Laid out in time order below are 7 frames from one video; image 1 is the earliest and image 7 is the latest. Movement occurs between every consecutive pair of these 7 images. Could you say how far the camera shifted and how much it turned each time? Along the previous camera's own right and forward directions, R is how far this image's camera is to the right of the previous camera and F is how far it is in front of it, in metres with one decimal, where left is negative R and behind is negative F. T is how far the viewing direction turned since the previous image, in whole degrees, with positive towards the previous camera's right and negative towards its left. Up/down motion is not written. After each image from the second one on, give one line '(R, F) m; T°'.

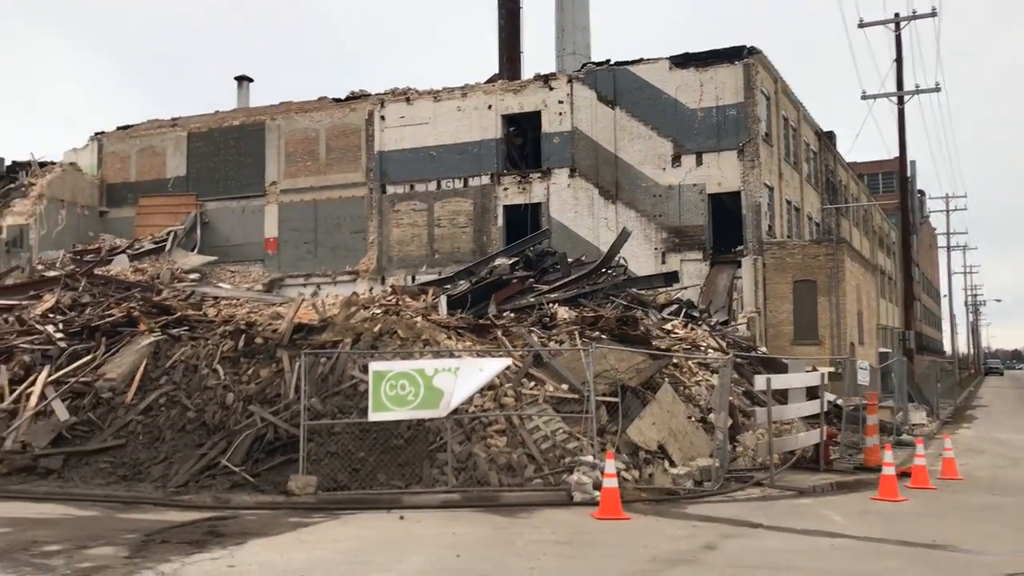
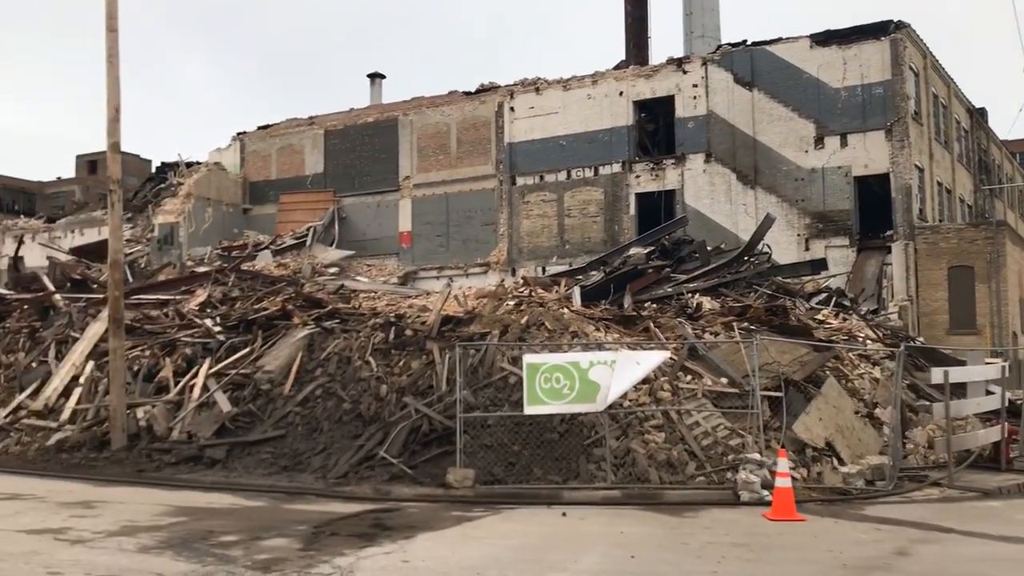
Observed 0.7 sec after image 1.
(-0.4, +0.2) m; -7°
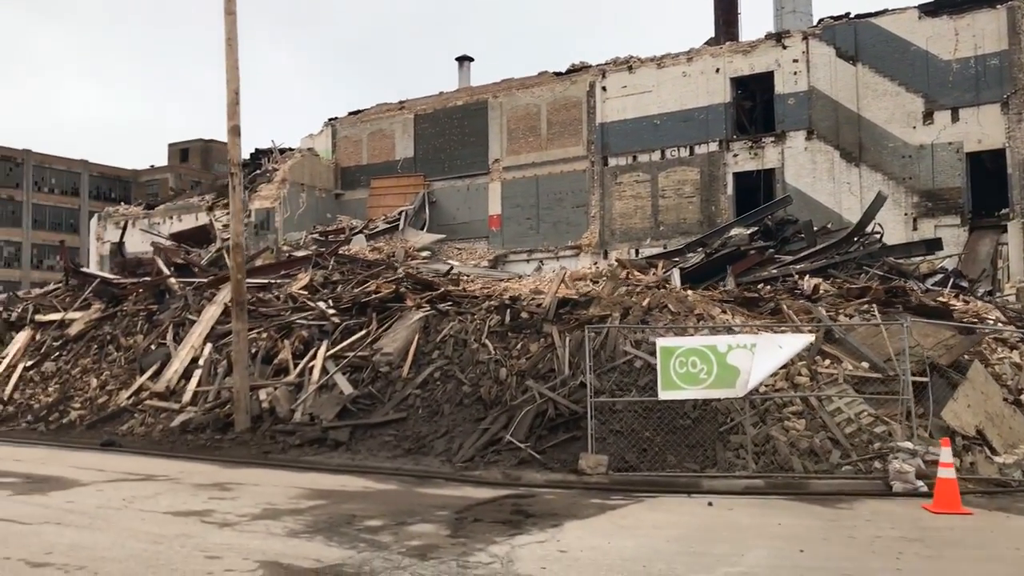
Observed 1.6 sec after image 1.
(-0.6, +0.3) m; -5°
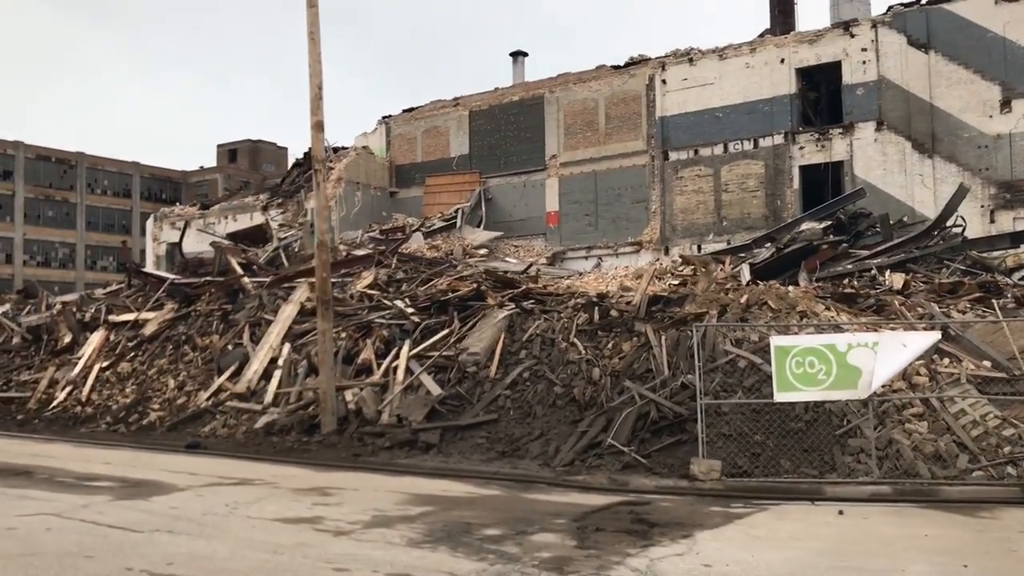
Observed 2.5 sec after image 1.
(-0.6, +0.3) m; -2°
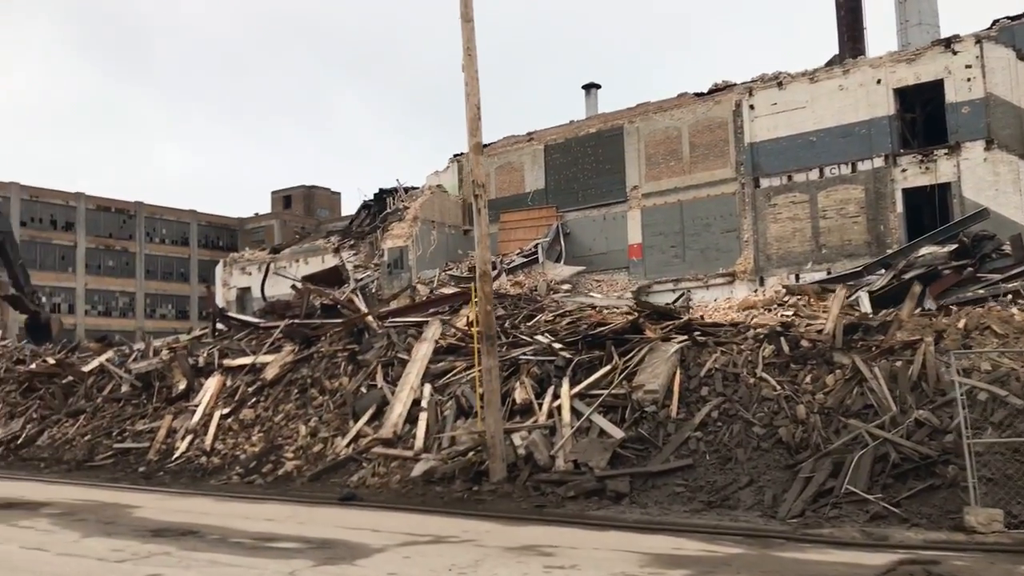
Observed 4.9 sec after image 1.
(-1.6, +1.0) m; -2°
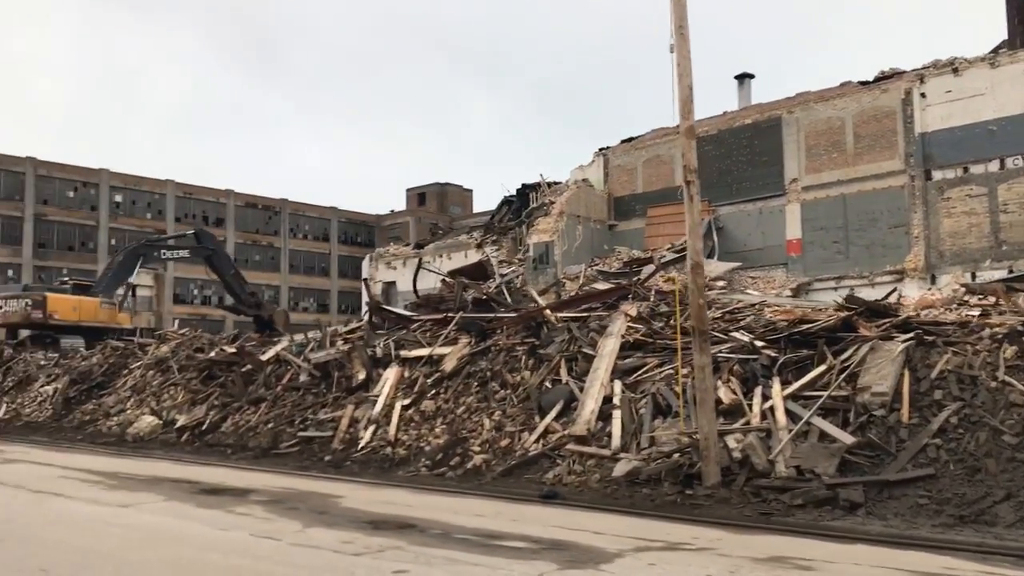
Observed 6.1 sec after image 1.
(-1.0, +0.4) m; -7°
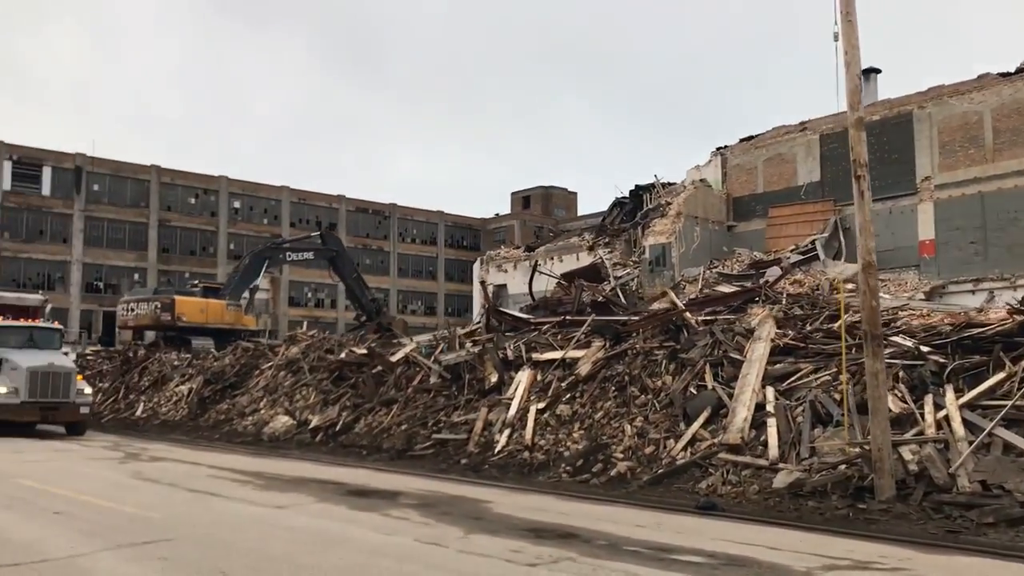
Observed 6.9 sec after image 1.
(-0.6, +0.3) m; -6°
